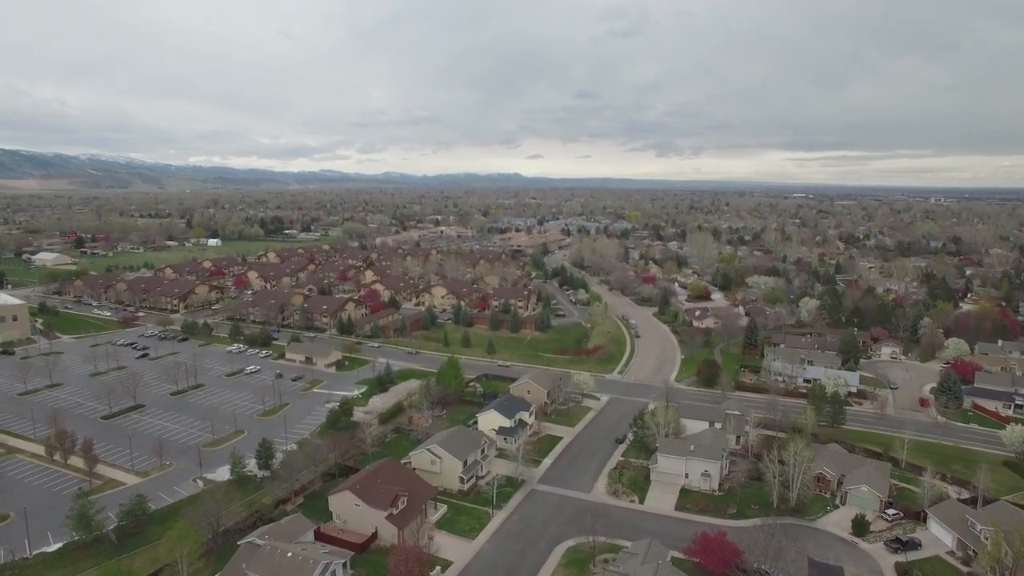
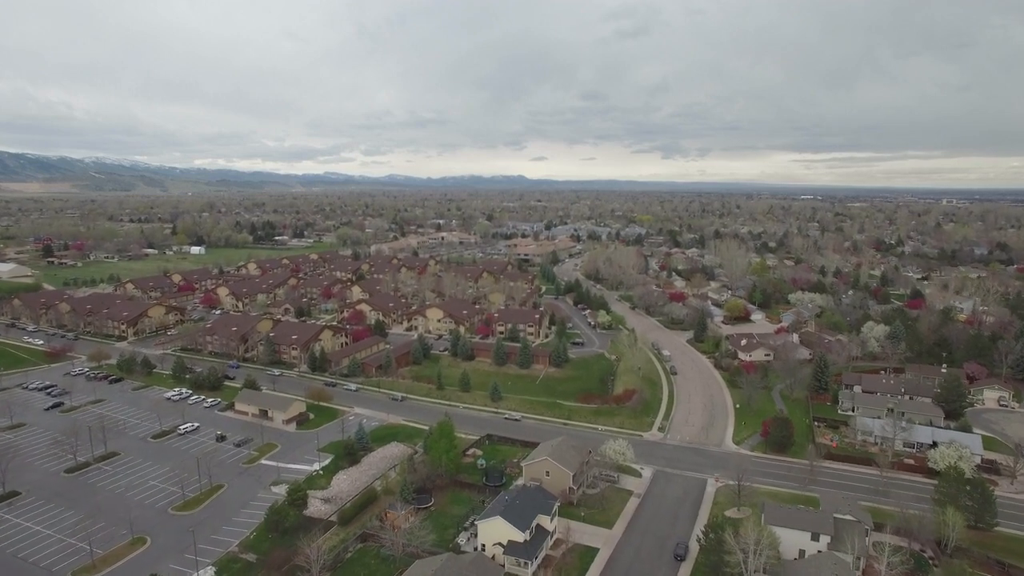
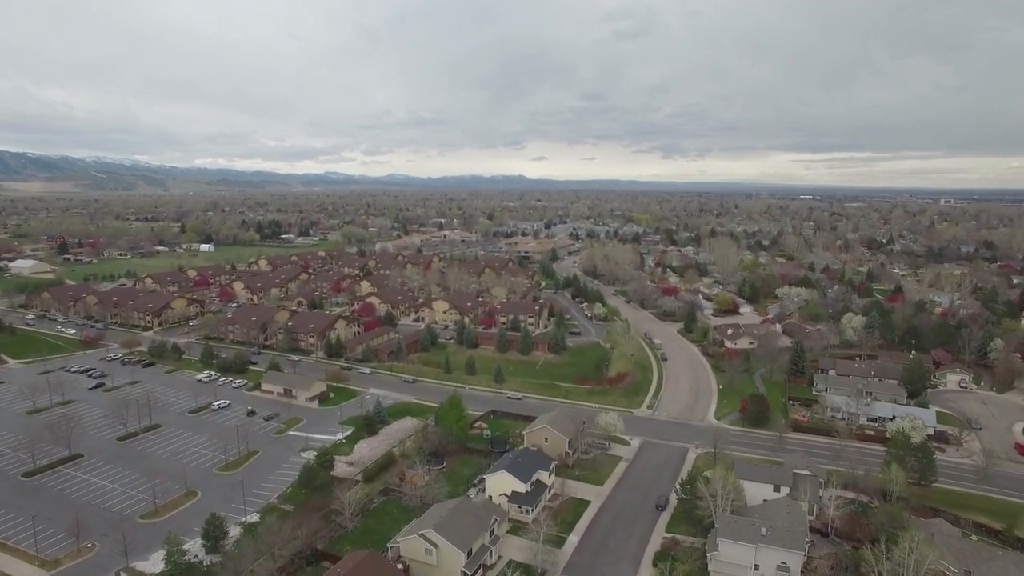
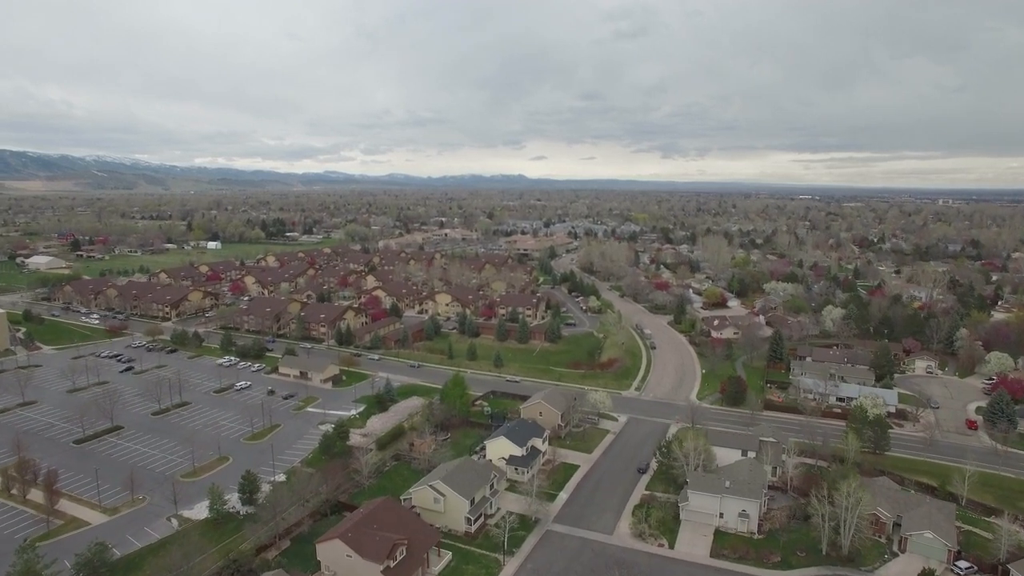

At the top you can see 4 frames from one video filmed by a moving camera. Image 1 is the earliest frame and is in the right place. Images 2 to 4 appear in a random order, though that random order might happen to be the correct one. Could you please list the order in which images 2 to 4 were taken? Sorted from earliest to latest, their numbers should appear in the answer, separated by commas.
4, 3, 2
